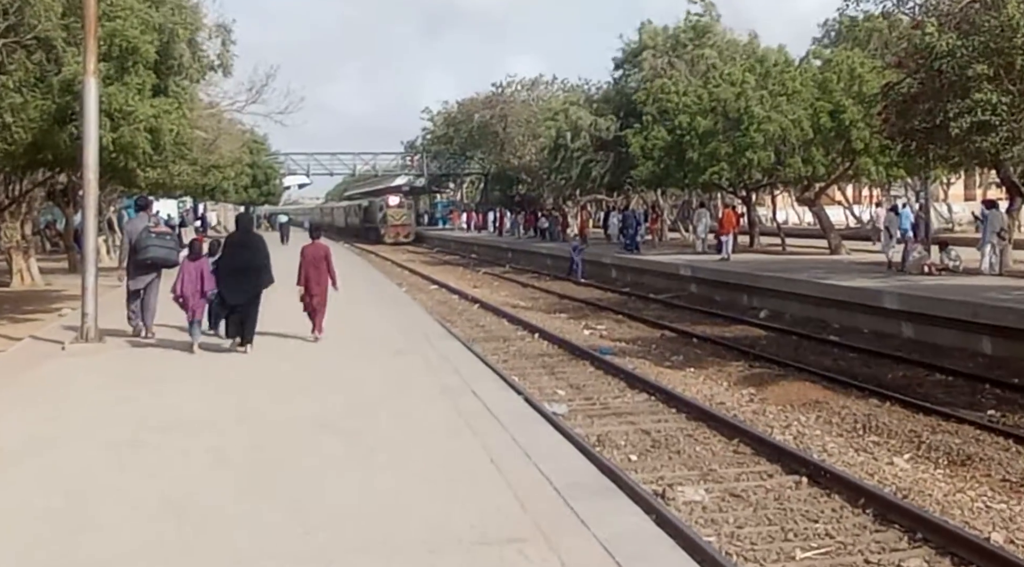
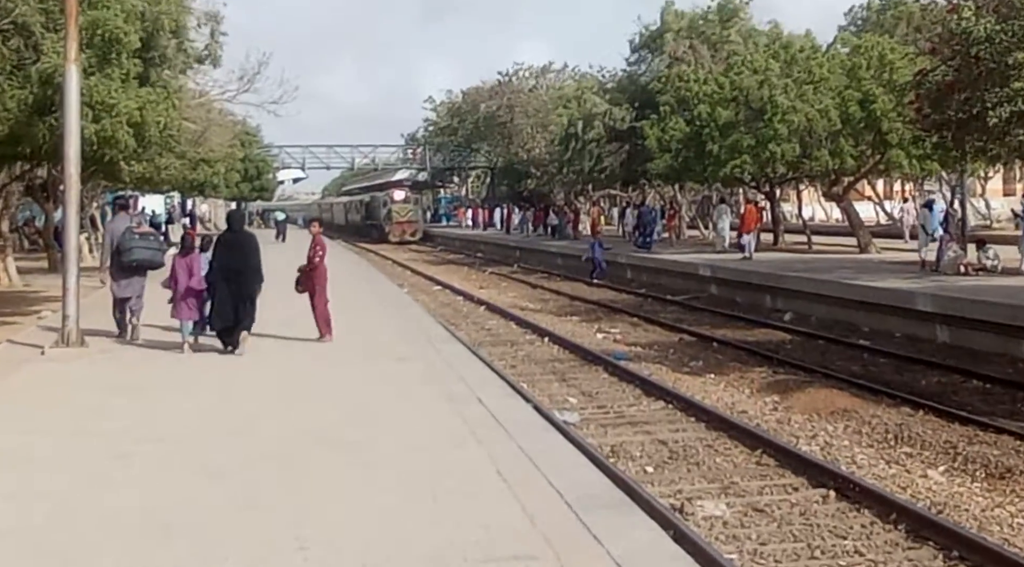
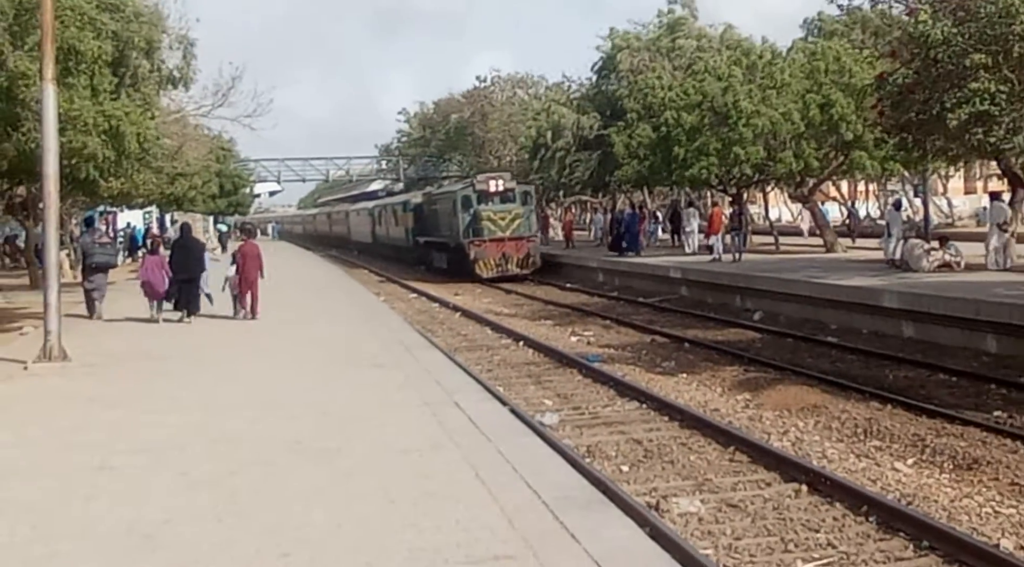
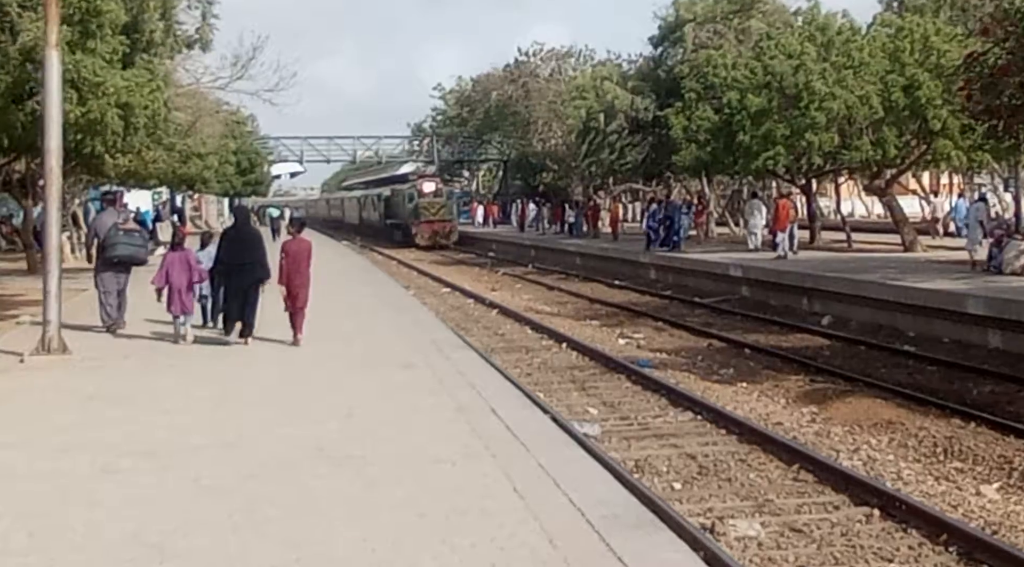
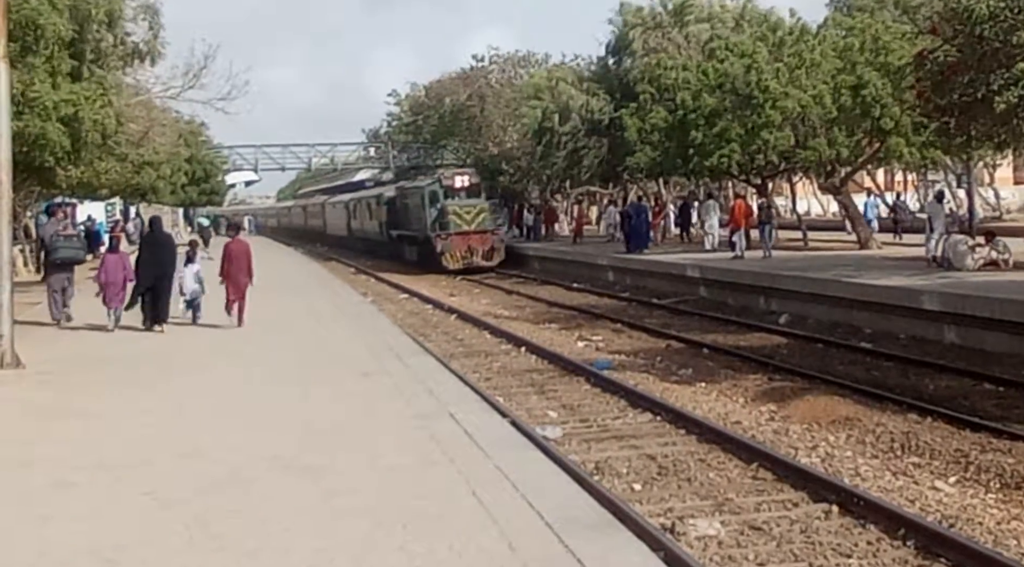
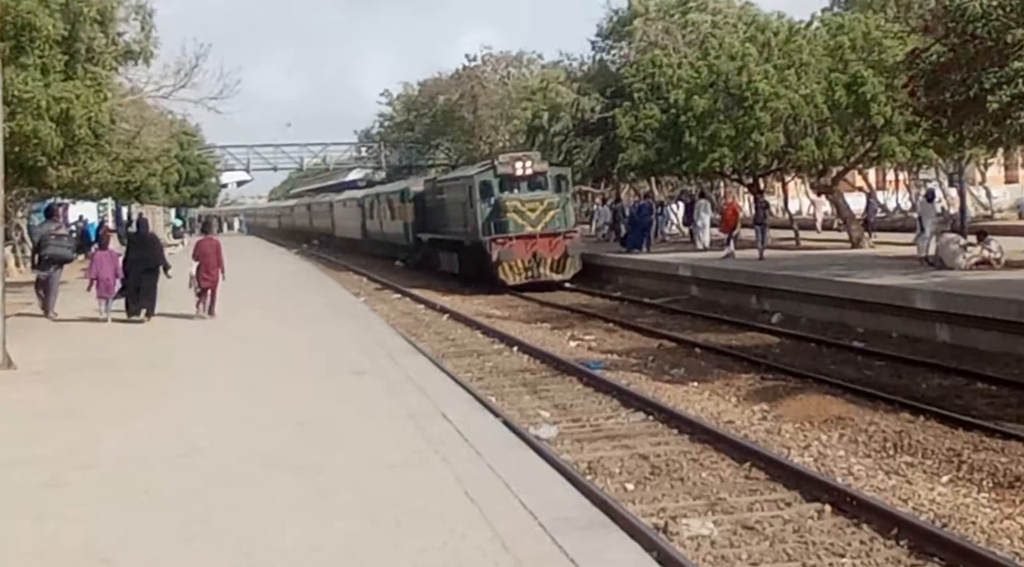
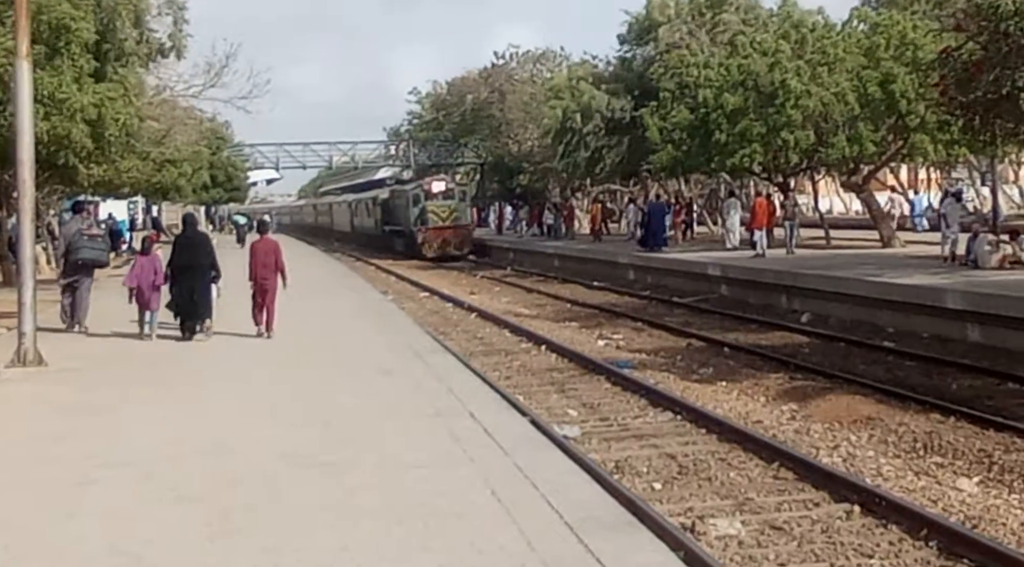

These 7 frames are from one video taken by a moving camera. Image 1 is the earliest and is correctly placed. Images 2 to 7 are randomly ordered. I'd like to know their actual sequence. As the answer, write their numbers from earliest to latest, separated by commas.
2, 4, 7, 5, 3, 6
